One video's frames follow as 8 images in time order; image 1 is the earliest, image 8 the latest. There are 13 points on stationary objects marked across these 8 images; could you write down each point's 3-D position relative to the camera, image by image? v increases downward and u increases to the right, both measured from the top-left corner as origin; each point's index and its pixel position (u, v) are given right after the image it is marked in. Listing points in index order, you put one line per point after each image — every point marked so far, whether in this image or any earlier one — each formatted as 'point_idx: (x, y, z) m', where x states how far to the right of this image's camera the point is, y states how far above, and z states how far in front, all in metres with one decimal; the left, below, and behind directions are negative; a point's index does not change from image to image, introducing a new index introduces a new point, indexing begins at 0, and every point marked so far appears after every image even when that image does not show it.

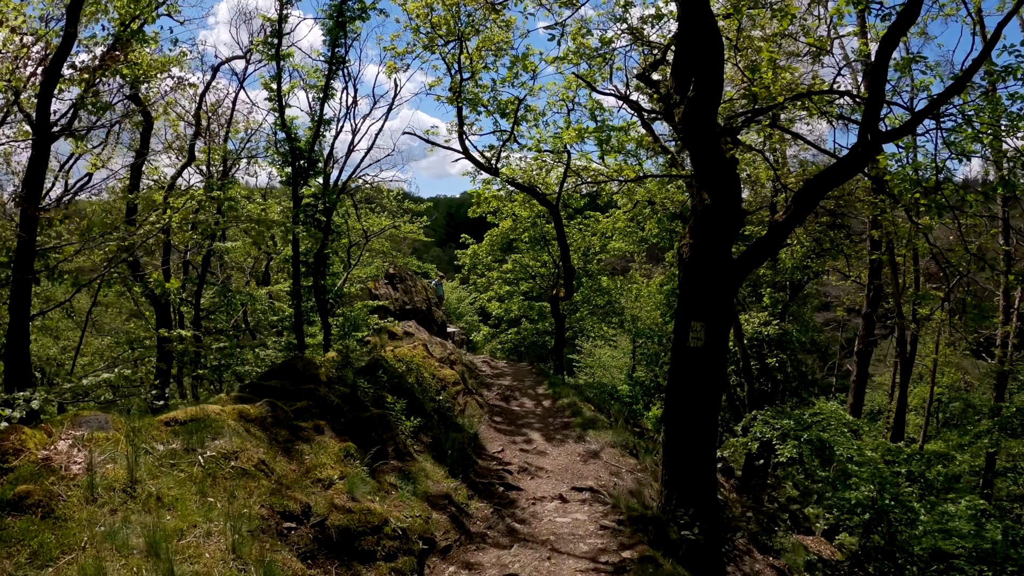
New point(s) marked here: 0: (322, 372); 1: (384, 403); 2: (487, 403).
0: (-1.3, -0.6, +6.6) m
1: (-0.9, -0.8, +6.8) m
2: (-0.2, -1.1, +9.4) m
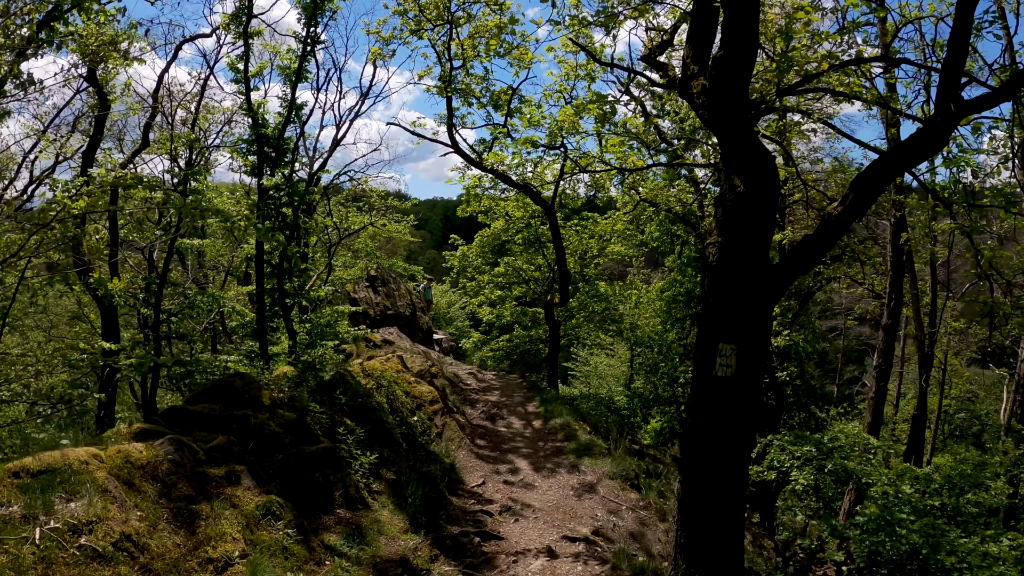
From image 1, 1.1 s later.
0: (-1.4, -0.6, +5.5) m
1: (-1.0, -0.9, +5.7) m
2: (-0.4, -1.1, +8.4) m
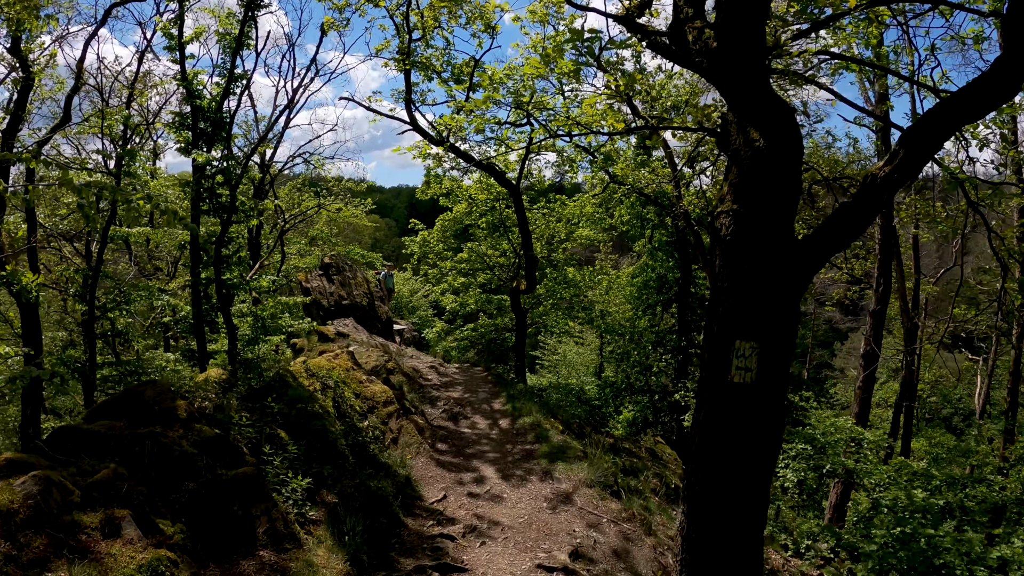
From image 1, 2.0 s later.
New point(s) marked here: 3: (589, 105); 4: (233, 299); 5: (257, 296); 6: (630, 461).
0: (-1.6, -0.6, +4.7) m
1: (-1.2, -0.8, +4.9) m
2: (-0.6, -1.0, +7.5) m
3: (+0.7, +1.6, +8.5) m
4: (-2.5, -0.1, +8.9) m
5: (-2.4, -0.1, +9.3) m
6: (+1.3, -1.9, +10.6) m
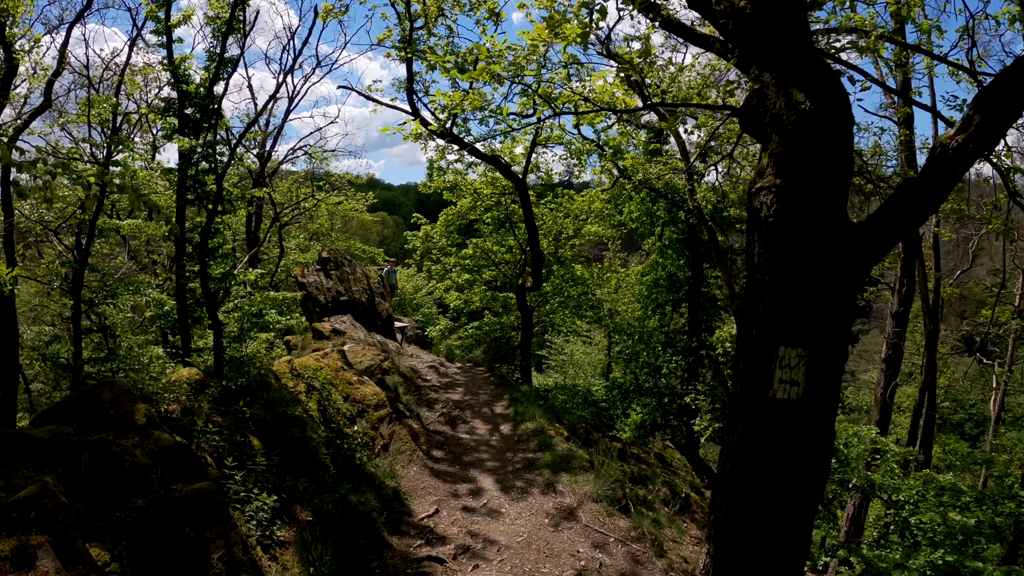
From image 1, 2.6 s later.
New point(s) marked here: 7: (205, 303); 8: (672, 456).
0: (-1.6, -0.5, +4.2) m
1: (-1.2, -0.8, +4.4) m
2: (-0.6, -1.0, +7.0) m
3: (+0.7, +1.6, +8.0) m
4: (-2.5, 0.0, +8.4) m
5: (-2.4, 0.0, +8.8) m
6: (+1.3, -1.8, +10.1) m
7: (-2.5, -0.1, +8.2) m
8: (+2.4, -2.5, +14.7) m
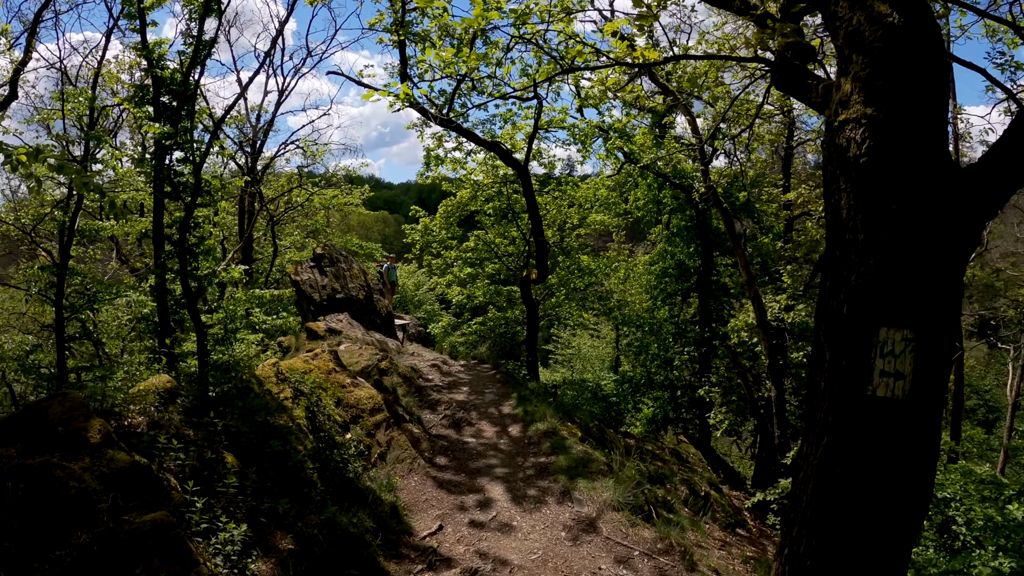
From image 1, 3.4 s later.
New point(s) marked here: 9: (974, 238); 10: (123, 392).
0: (-1.5, -0.5, +3.6) m
1: (-1.2, -0.7, +3.8) m
2: (-0.6, -1.0, +6.5) m
3: (+0.7, +1.7, +7.4) m
4: (-2.4, 0.0, +7.8) m
5: (-2.4, 0.0, +8.3) m
6: (+1.4, -1.7, +9.5) m
7: (-2.5, -0.1, +7.6) m
8: (+2.5, -2.3, +14.1) m
9: (+0.9, +0.1, +1.9) m
10: (-1.8, -0.5, +4.4) m
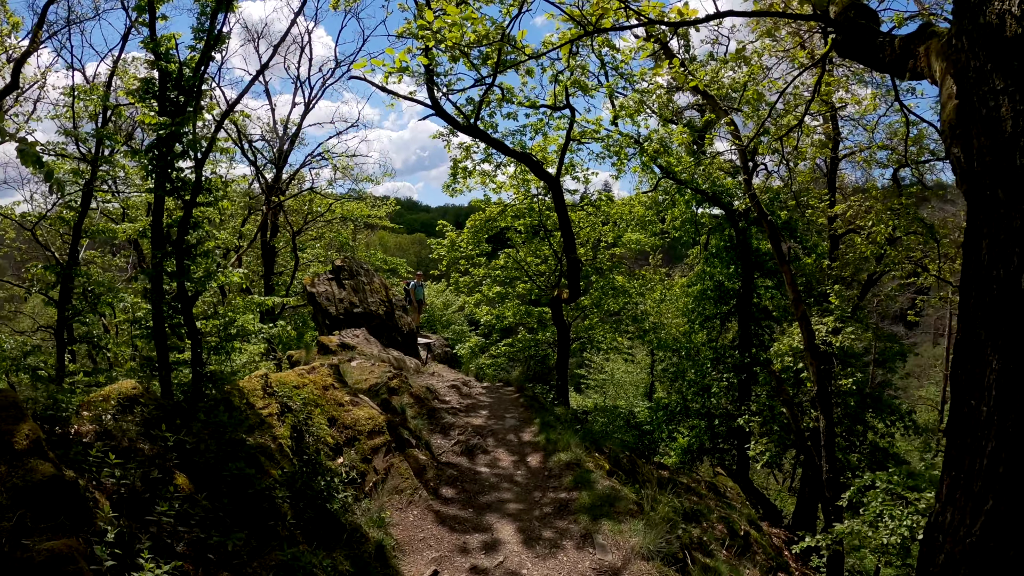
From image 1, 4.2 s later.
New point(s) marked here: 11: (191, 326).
0: (-1.5, -0.5, +3.0) m
1: (-1.1, -0.7, +3.1) m
2: (-0.5, -1.0, +5.8) m
3: (+0.9, +1.6, +6.7) m
4: (-2.3, -0.1, +7.2) m
5: (-2.2, -0.1, +7.7) m
6: (+1.6, -1.9, +8.7) m
7: (-2.3, -0.2, +7.0) m
8: (+2.8, -2.6, +13.2) m
9: (+0.9, +0.1, +1.2) m
10: (-1.7, -0.5, +3.8) m
11: (-2.3, -0.3, +6.9) m
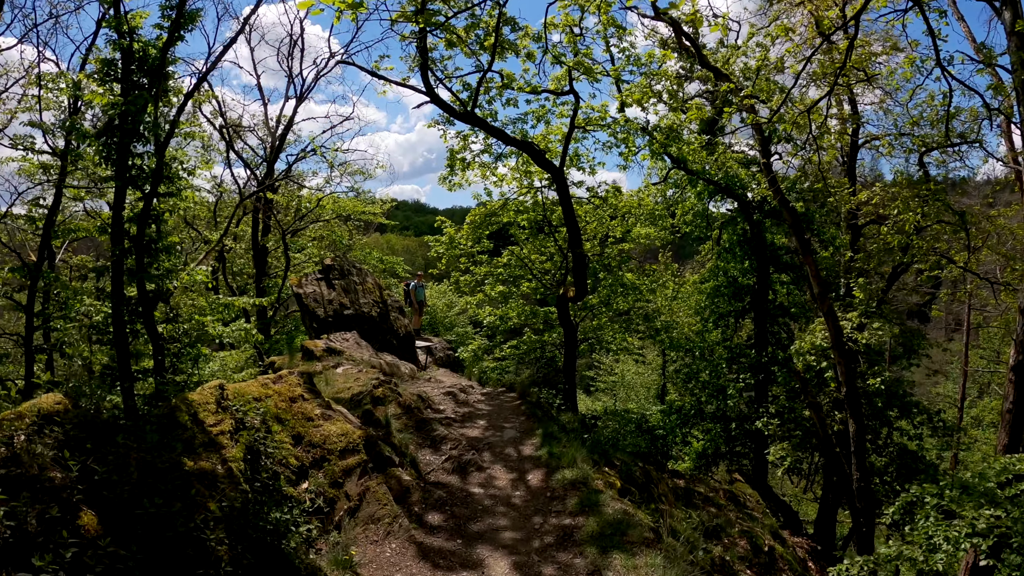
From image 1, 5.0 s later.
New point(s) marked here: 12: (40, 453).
0: (-1.6, -0.5, +2.2) m
1: (-1.2, -0.7, +2.4) m
2: (-0.5, -1.0, +5.1) m
3: (+0.8, +1.6, +6.0) m
4: (-2.3, -0.1, +6.5) m
5: (-2.2, -0.1, +7.0) m
6: (+1.6, -1.9, +8.0) m
7: (-2.4, -0.2, +6.3) m
8: (+2.9, -2.6, +12.5) m
9: (+0.8, +0.2, +0.5) m
10: (-1.8, -0.4, +3.1) m
11: (-2.3, -0.3, +6.2) m
12: (-1.4, -0.5, +2.9) m
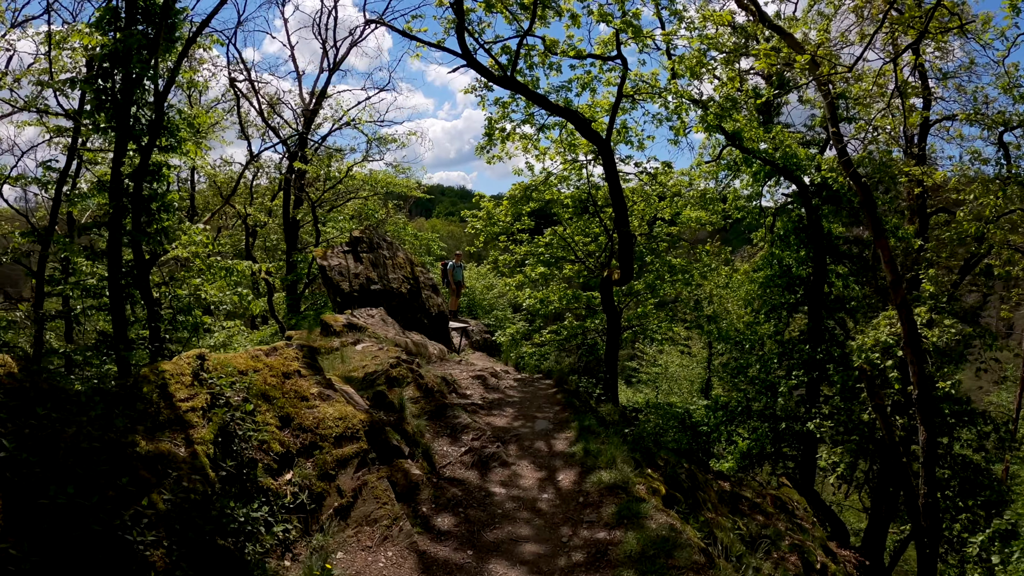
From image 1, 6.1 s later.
0: (-1.6, -0.3, +1.6) m
1: (-1.2, -0.5, +1.8) m
2: (-0.4, -0.8, +4.4) m
3: (+1.1, +1.7, +5.2) m
4: (-2.1, +0.1, +5.9) m
5: (-1.9, +0.2, +6.3) m
6: (+1.8, -1.7, +7.2) m
7: (-2.1, +0.1, +5.7) m
8: (+3.3, -2.5, +11.6) m
9: (+0.7, +0.2, -0.3) m
10: (-1.7, -0.3, +2.5) m
11: (-2.1, 0.0, +5.6) m
12: (-1.4, -0.4, +2.2) m
